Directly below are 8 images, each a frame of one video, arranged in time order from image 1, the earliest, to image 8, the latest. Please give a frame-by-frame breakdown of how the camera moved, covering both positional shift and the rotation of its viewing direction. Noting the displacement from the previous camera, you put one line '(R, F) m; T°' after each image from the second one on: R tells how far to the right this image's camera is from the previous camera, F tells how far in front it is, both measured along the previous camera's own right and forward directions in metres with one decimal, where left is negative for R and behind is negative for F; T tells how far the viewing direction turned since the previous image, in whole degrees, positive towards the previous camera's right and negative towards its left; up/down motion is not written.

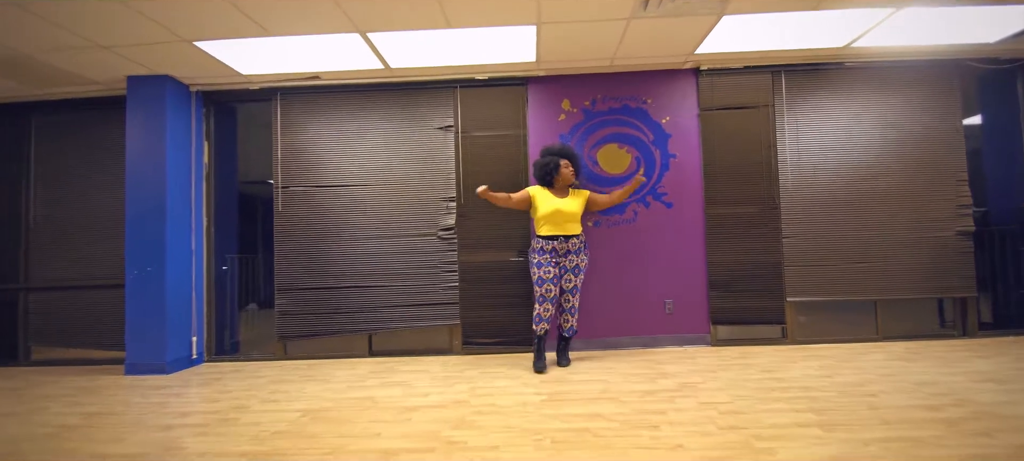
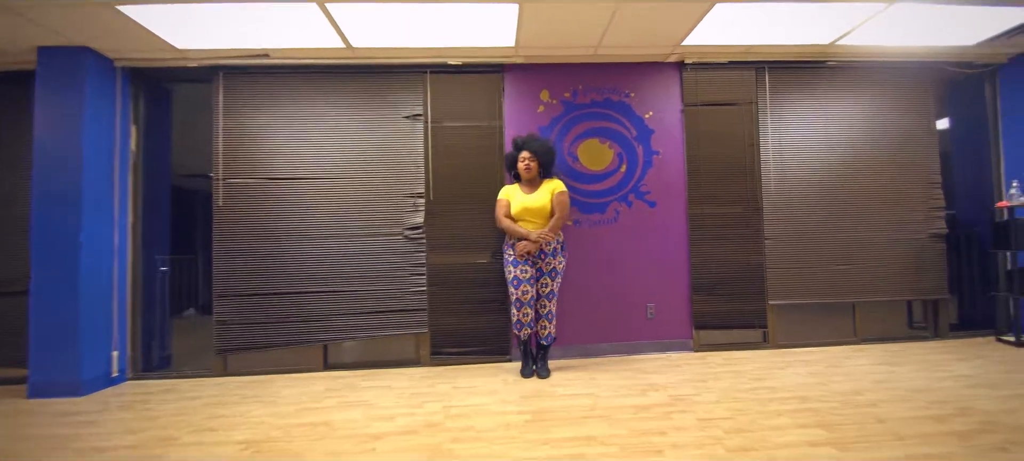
(-0.1, +0.3) m; +5°
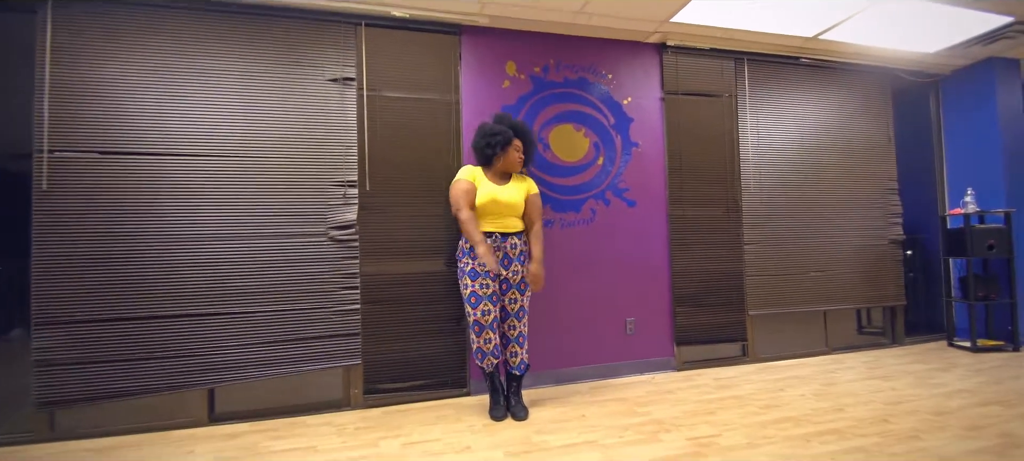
(-0.3, +0.7) m; +12°
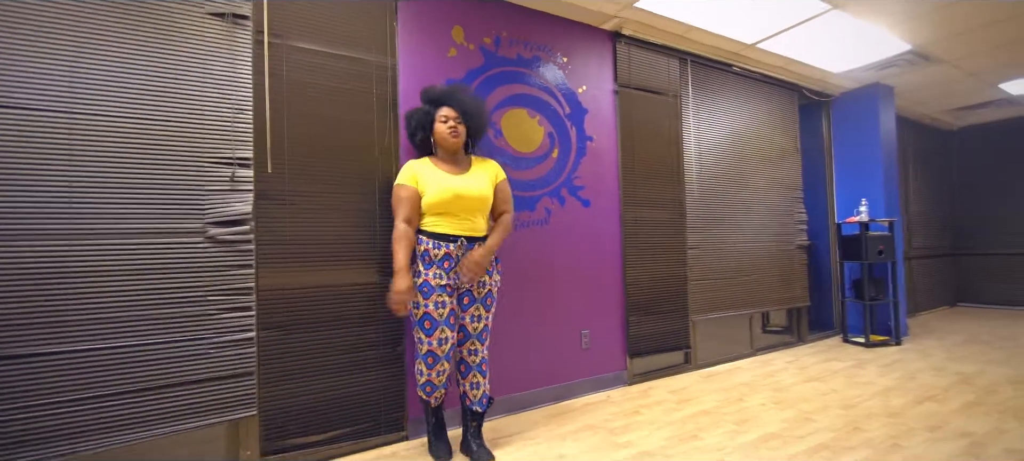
(-0.3, +0.5) m; +15°
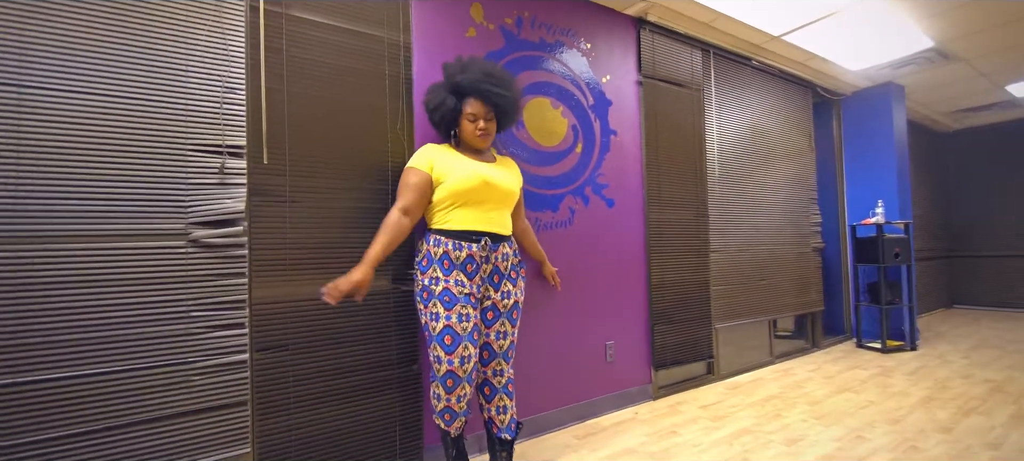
(-0.2, +0.3) m; +3°
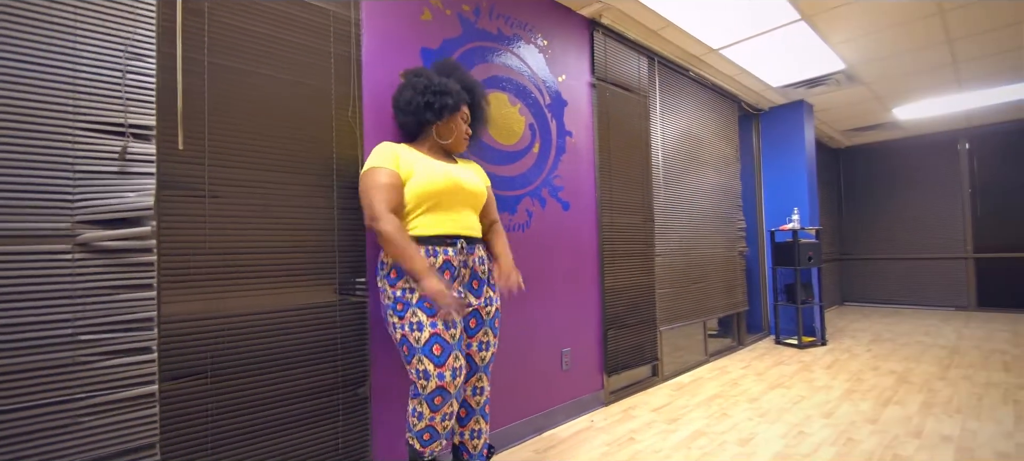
(-0.2, +0.2) m; +10°
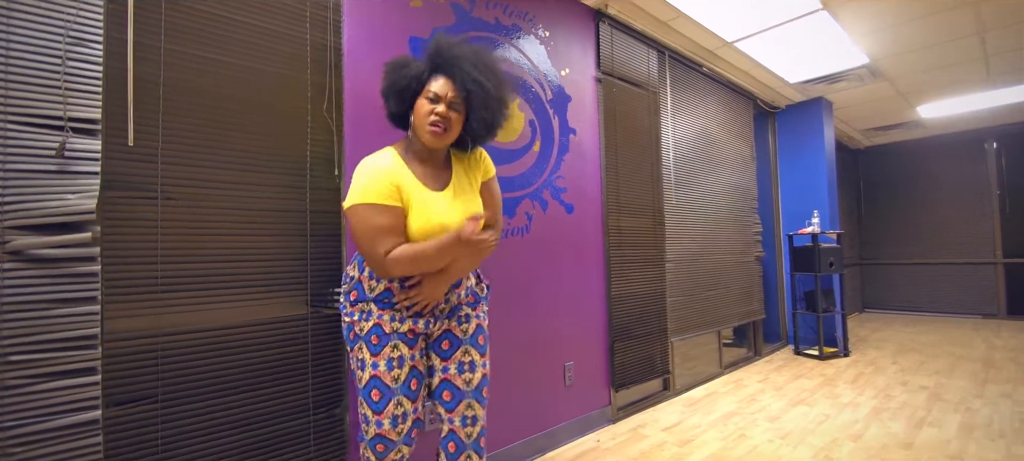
(0.0, +0.2) m; -1°
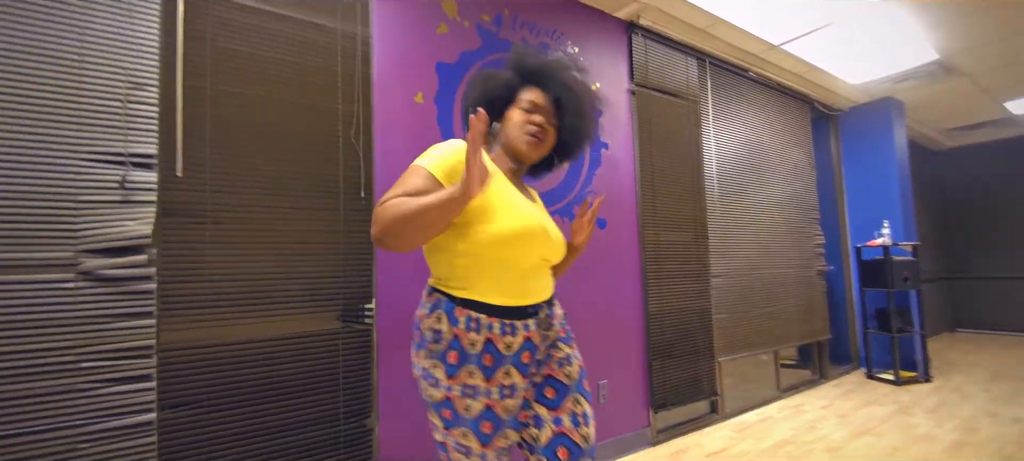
(+0.1, 0.0) m; -7°
